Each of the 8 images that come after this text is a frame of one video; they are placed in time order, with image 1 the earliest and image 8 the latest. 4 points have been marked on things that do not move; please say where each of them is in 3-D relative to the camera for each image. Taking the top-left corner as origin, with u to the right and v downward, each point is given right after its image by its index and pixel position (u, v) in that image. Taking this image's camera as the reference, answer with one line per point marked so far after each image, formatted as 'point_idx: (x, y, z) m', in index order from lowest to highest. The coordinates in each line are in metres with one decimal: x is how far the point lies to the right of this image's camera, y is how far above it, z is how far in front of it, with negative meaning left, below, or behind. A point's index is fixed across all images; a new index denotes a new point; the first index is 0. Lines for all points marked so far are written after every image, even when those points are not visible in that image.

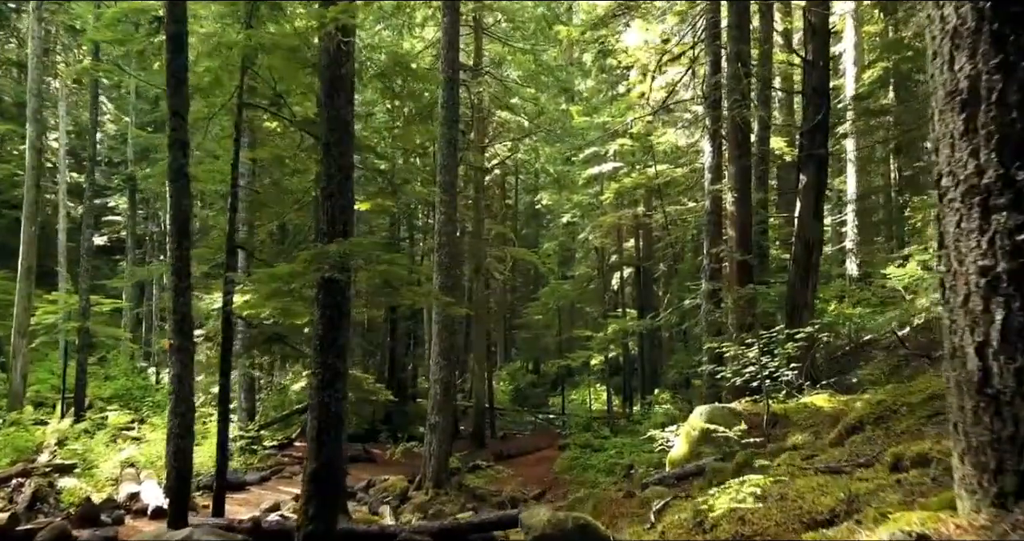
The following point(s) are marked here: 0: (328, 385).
0: (-1.8, -1.1, +7.1) m
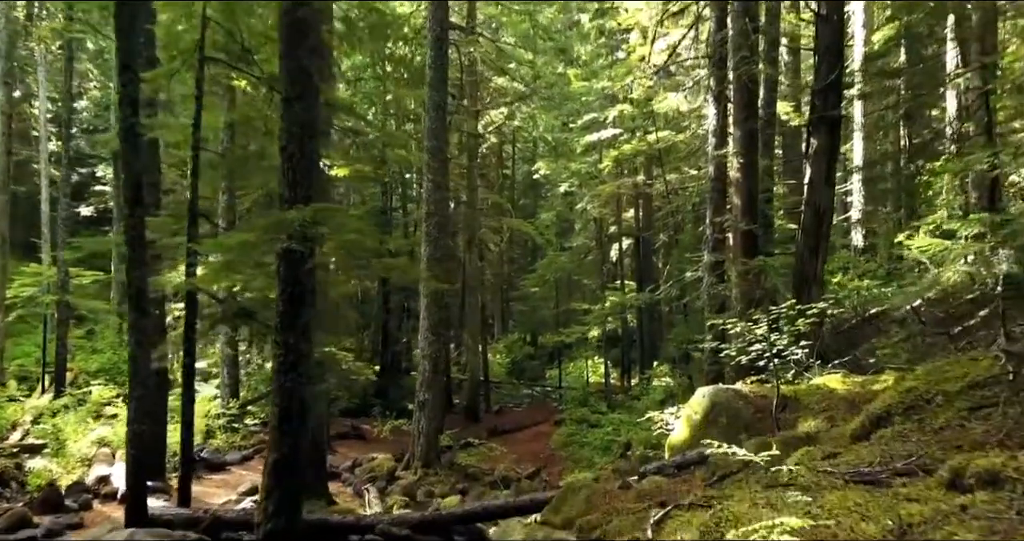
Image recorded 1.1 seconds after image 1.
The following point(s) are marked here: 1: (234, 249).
0: (-1.9, -0.9, +6.4) m
1: (-2.5, +0.2, +6.5) m
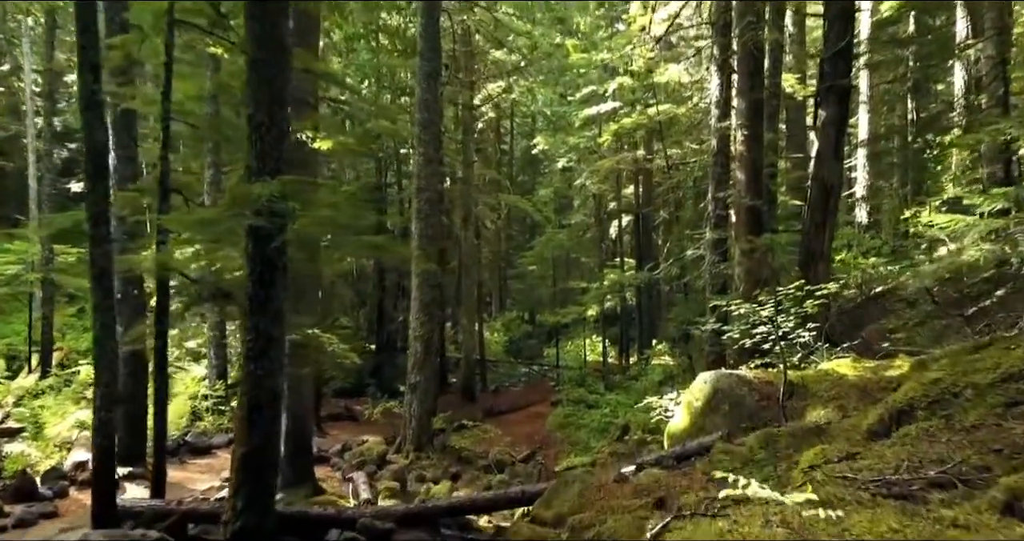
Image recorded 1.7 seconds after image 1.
0: (-2.0, -0.7, +5.9) m
1: (-2.6, +0.4, +6.0) m
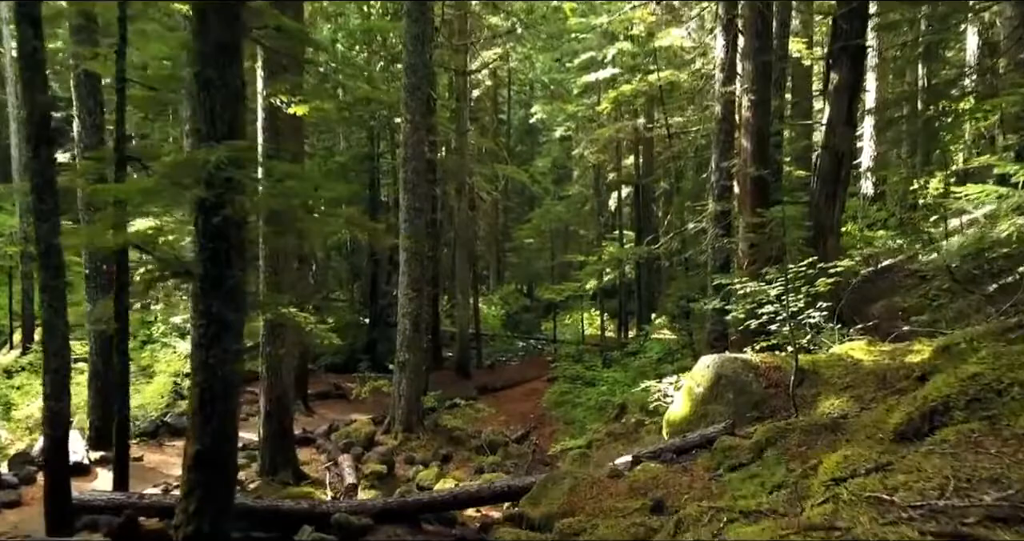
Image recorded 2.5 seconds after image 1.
0: (-2.2, -0.5, +5.3) m
1: (-2.7, +0.5, +5.3) m
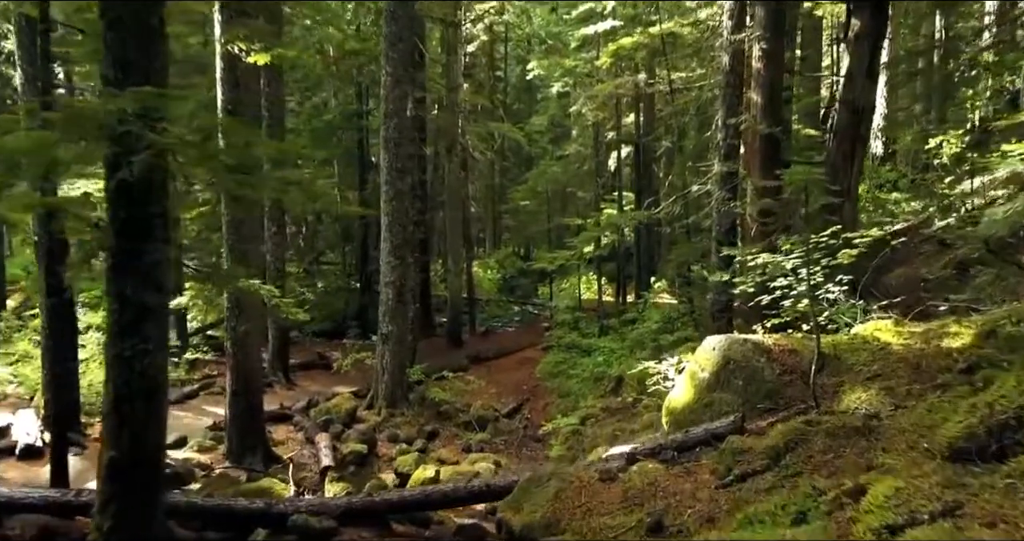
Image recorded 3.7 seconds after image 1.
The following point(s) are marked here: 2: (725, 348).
0: (-2.3, -0.4, +4.4) m
1: (-2.9, +0.7, +4.4) m
2: (+1.9, -0.7, +6.3) m
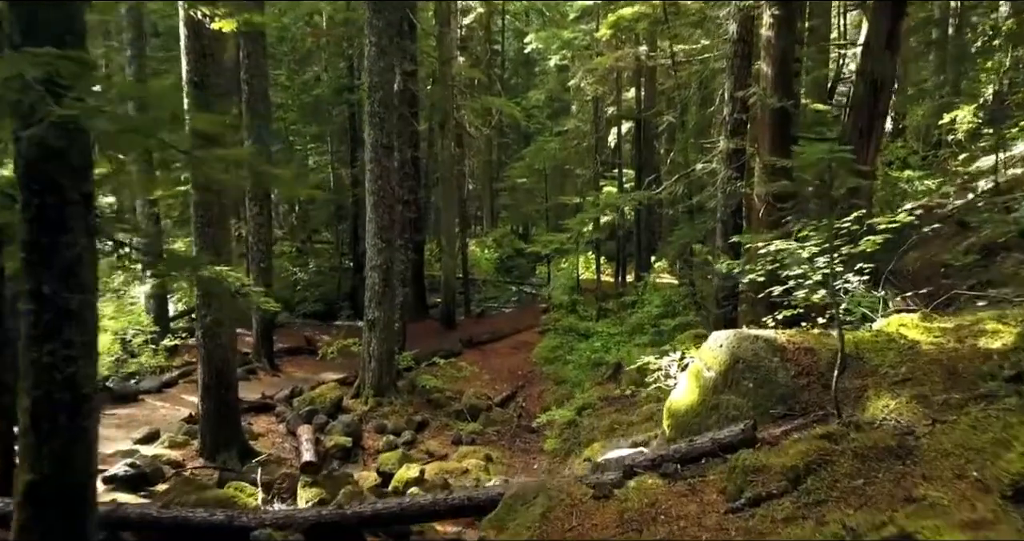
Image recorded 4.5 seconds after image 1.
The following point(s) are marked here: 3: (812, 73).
0: (-2.5, -0.3, +3.8) m
1: (-3.0, +0.7, +3.8) m
2: (+1.7, -0.6, +5.7) m
3: (+6.6, +4.4, +16.0) m
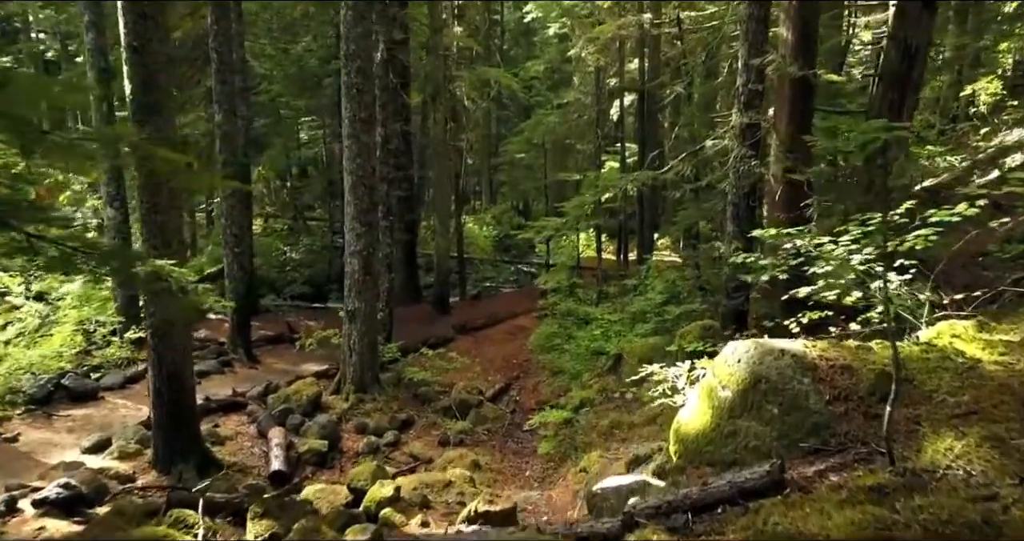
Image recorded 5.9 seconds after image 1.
0: (-2.6, -0.4, +2.9) m
1: (-3.2, +0.6, +2.8) m
2: (+1.6, -0.6, +4.8) m
3: (+6.5, +4.7, +14.8) m
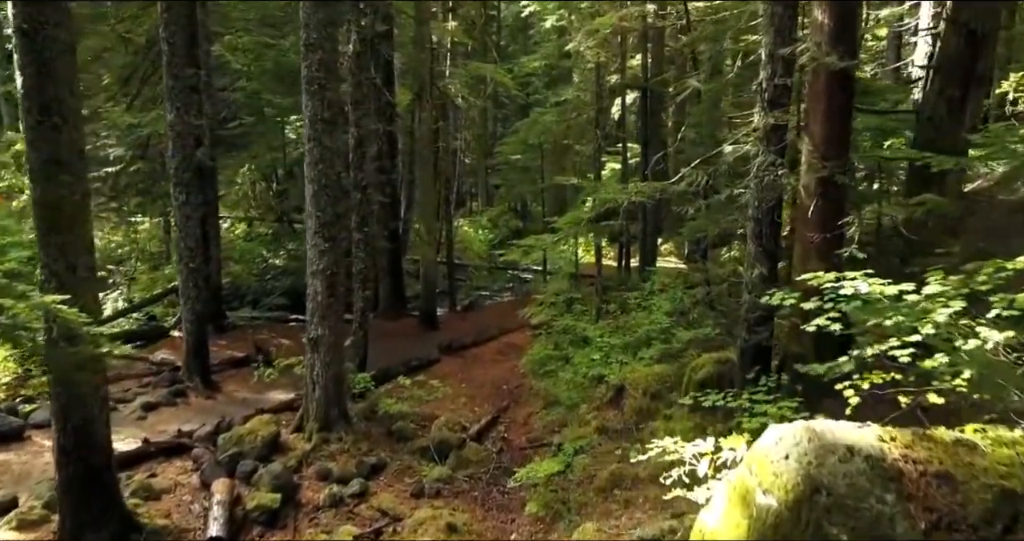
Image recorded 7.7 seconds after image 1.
0: (-2.8, -0.7, +1.6) m
1: (-3.3, +0.3, +1.5) m
2: (+1.4, -0.9, +3.4) m
3: (+6.3, +4.5, +13.5) m
